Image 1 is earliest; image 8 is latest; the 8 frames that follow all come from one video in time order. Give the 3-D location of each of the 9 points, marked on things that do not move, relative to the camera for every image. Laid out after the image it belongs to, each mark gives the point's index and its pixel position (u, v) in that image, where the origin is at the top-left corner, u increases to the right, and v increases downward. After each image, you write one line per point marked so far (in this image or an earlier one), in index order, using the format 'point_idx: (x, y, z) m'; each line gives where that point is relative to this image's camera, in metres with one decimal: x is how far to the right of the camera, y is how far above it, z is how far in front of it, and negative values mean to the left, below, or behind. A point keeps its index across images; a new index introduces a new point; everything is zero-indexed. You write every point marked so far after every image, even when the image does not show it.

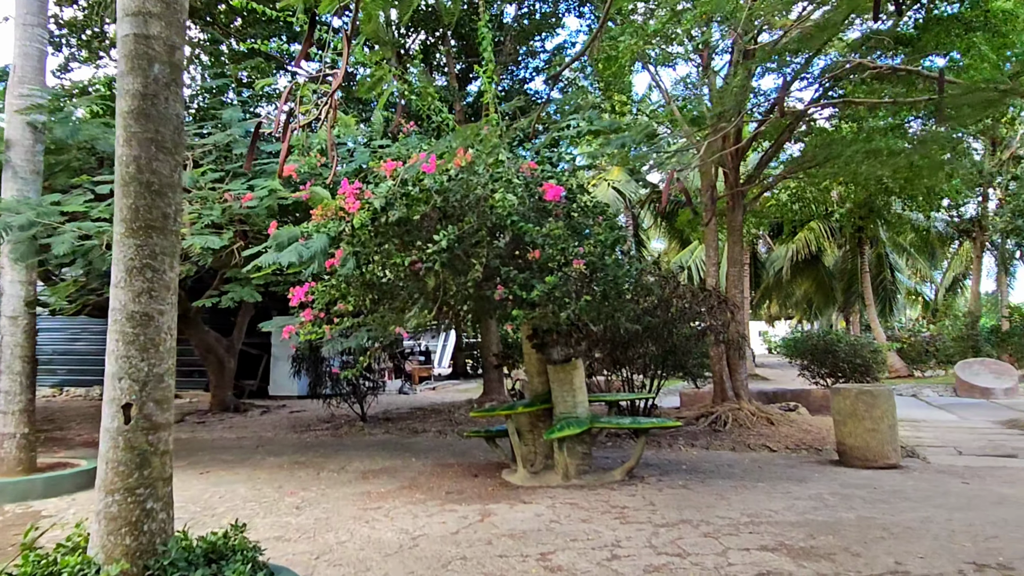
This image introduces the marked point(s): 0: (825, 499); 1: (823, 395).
0: (+2.0, -1.3, +4.6) m
1: (+3.7, -1.3, +8.8) m
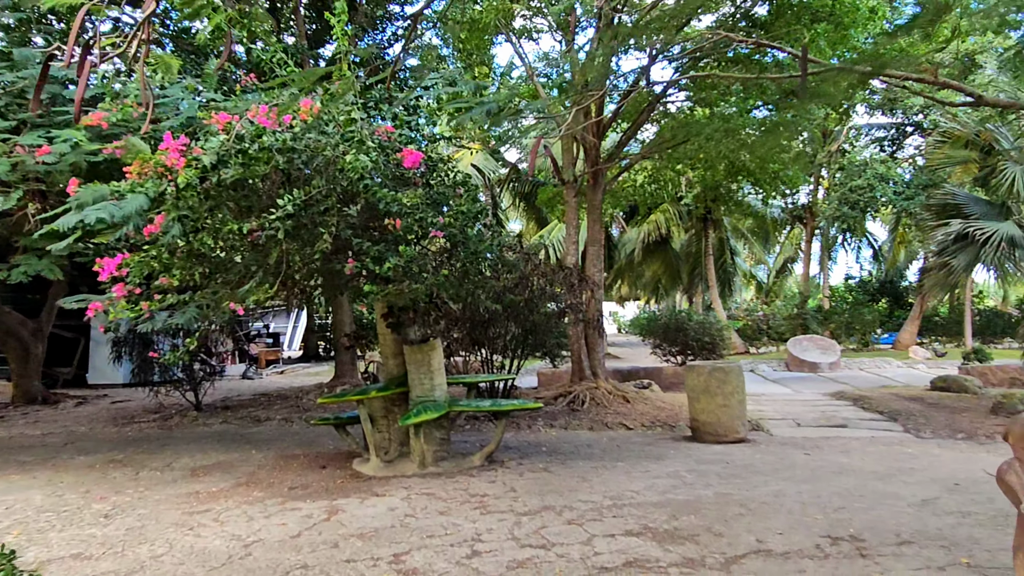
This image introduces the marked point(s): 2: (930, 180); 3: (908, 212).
0: (+1.1, -1.2, +4.6) m
1: (+2.0, -1.0, +9.0) m
2: (+6.5, +1.7, +11.3) m
3: (+6.3, +1.2, +11.9) m
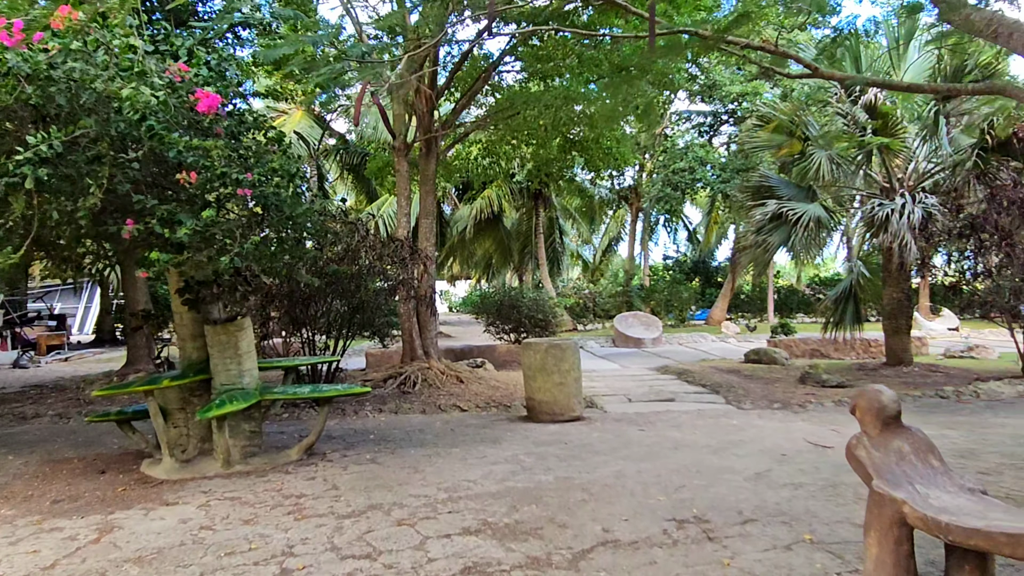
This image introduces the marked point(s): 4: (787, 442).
0: (+0.1, -1.0, +4.3) m
1: (-0.1, -0.7, +8.8) m
2: (+3.8, +2.0, +12.0) m
3: (+3.5, +1.6, +12.5) m
4: (+1.7, -1.0, +4.6) m
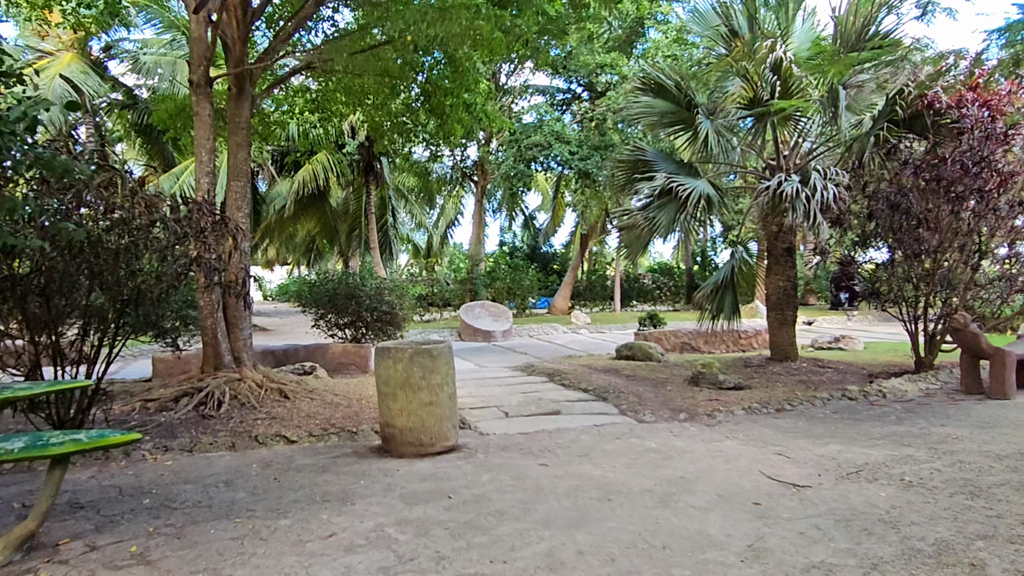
0: (-0.5, -1.0, +2.8) m
1: (-1.6, -0.6, +7.1) m
2: (+1.4, +2.2, +11.1) m
3: (+1.0, +1.8, +11.6) m
4: (+1.1, -0.9, +3.5) m
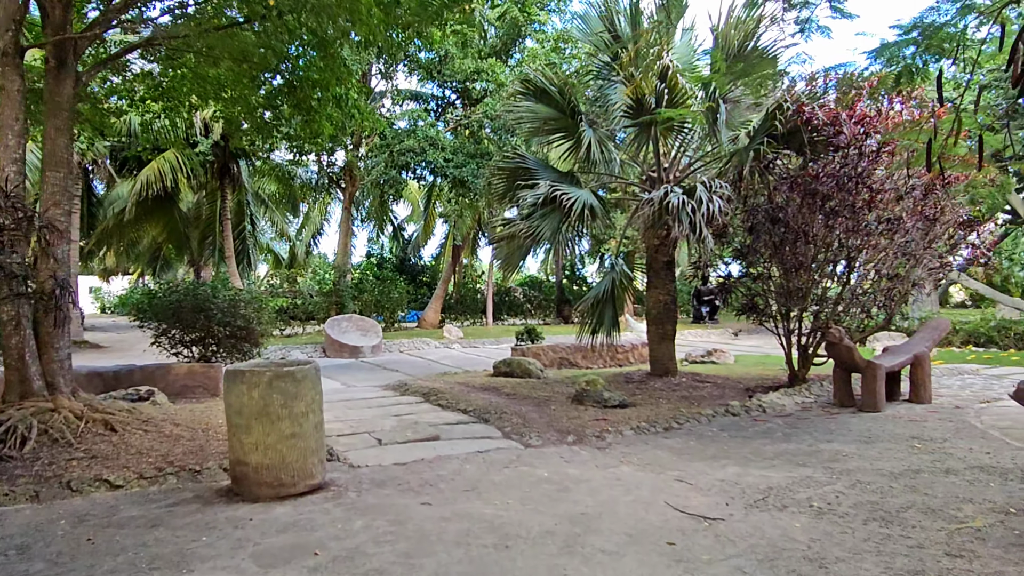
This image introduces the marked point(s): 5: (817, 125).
0: (-0.8, -1.0, +2.2) m
1: (-2.8, -0.7, +6.3) m
2: (-0.5, +2.0, +10.7) m
3: (-1.0, +1.6, +11.1) m
4: (+0.6, -1.0, +3.2) m
5: (+2.5, +1.3, +5.9) m
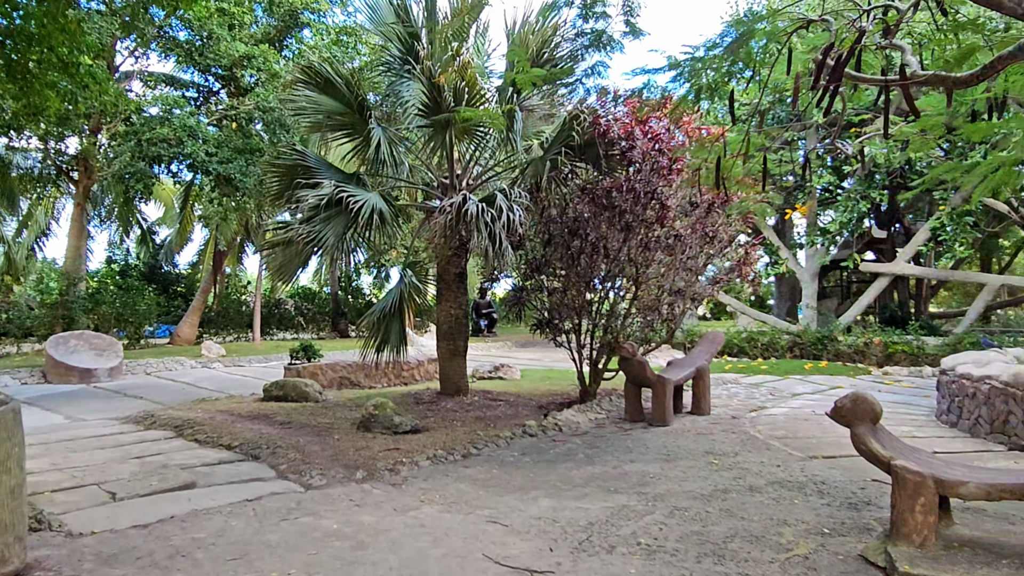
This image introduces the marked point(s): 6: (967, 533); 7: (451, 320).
0: (-1.2, -1.0, +1.3) m
1: (-4.3, -0.8, +4.6) m
2: (-3.5, +1.9, +9.6) m
3: (-4.1, +1.4, +9.8) m
4: (-0.2, -1.0, +2.7) m
5: (+0.8, +1.2, +5.9) m
6: (+1.6, -0.9, +2.6) m
7: (-0.6, -0.3, +6.7) m
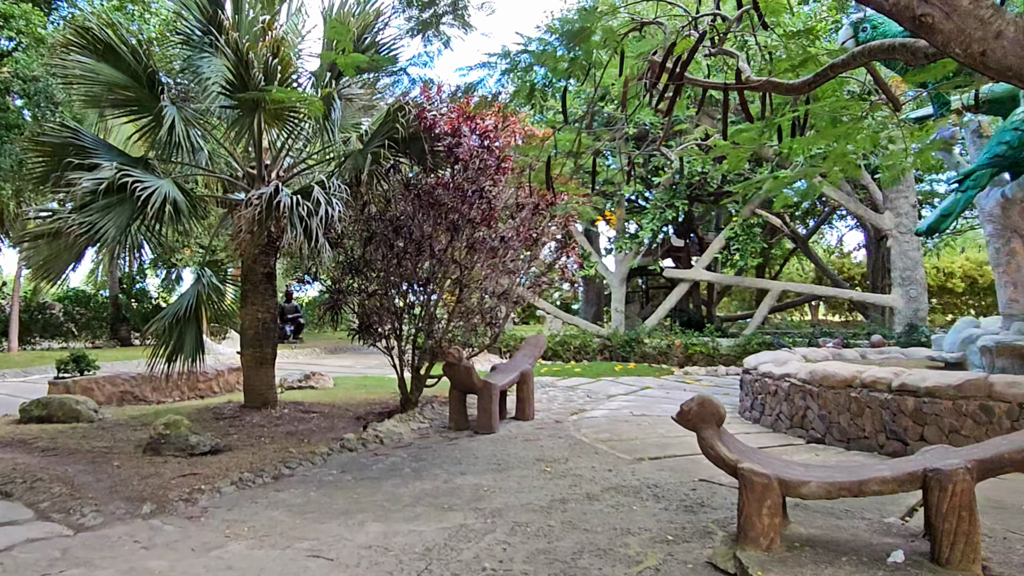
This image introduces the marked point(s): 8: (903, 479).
0: (-1.3, -1.0, +0.6) m
1: (-5.2, -0.7, +3.0) m
2: (-5.7, +1.9, +8.1) m
3: (-6.3, +1.4, +8.2) m
4: (-0.7, -1.0, +2.2) m
5: (-0.6, +1.2, +5.6) m
6: (+1.1, -0.9, +2.7) m
7: (-2.1, -0.3, +6.0) m
8: (+1.3, -0.6, +2.4) m
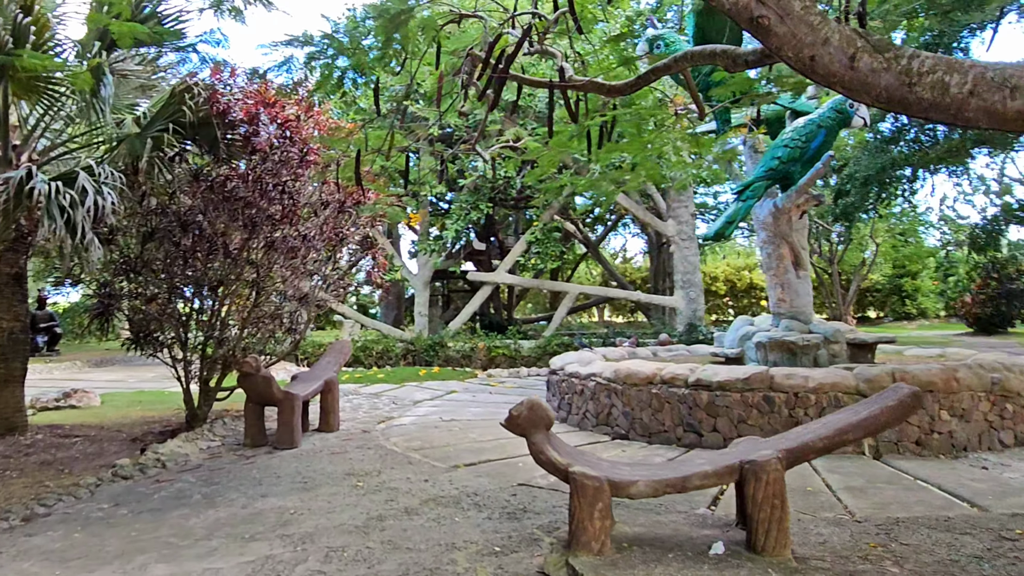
0: (-1.3, -1.0, +0.1) m
1: (-5.7, -0.8, +1.3) m
2: (-7.5, +1.8, +6.1) m
3: (-8.1, +1.4, +6.0) m
4: (-1.1, -1.0, +1.8) m
5: (-2.0, +1.2, +5.1) m
6: (+0.4, -0.9, +2.7) m
7: (-3.5, -0.3, +5.0) m
8: (+0.7, -0.6, +2.4) m
